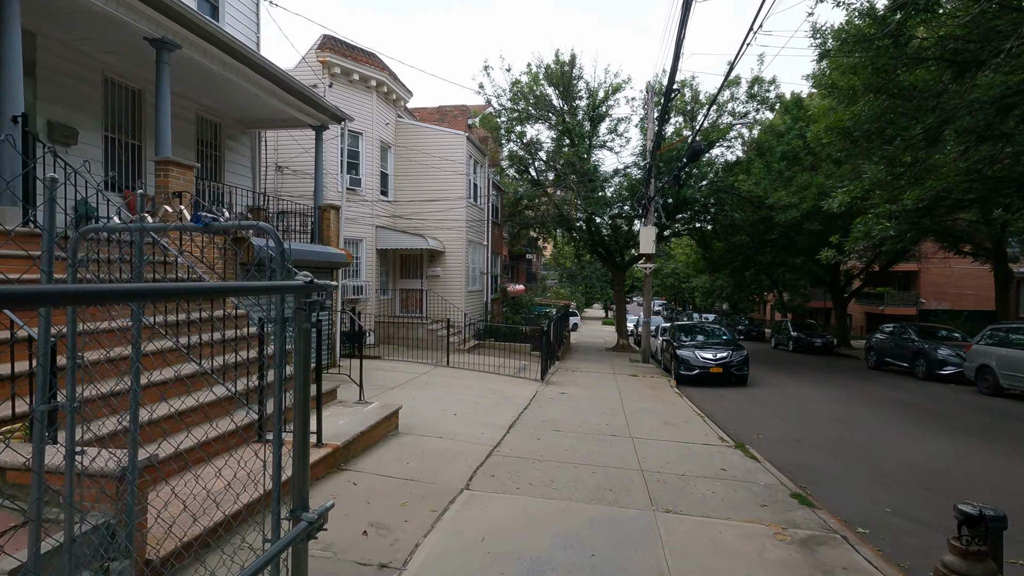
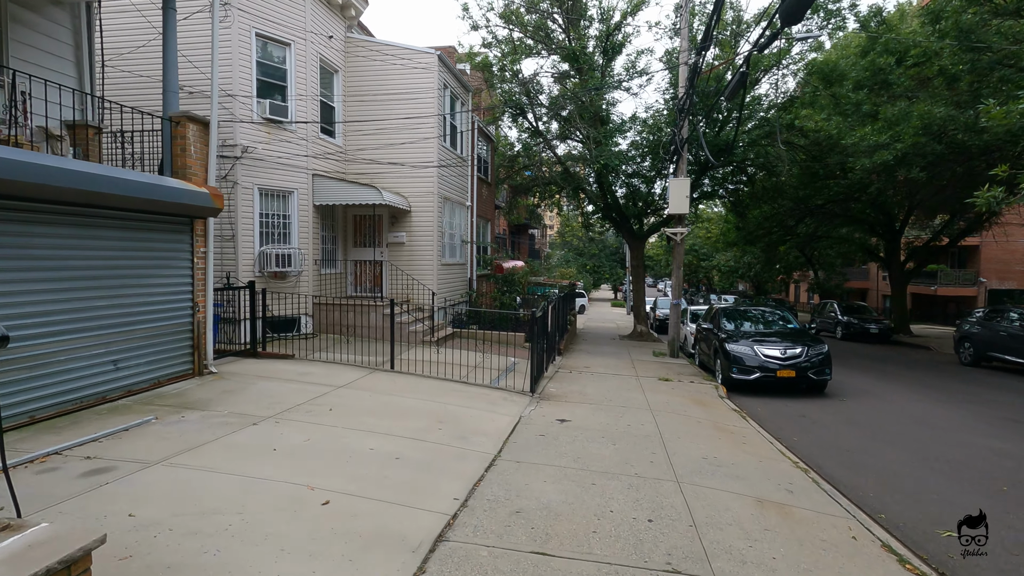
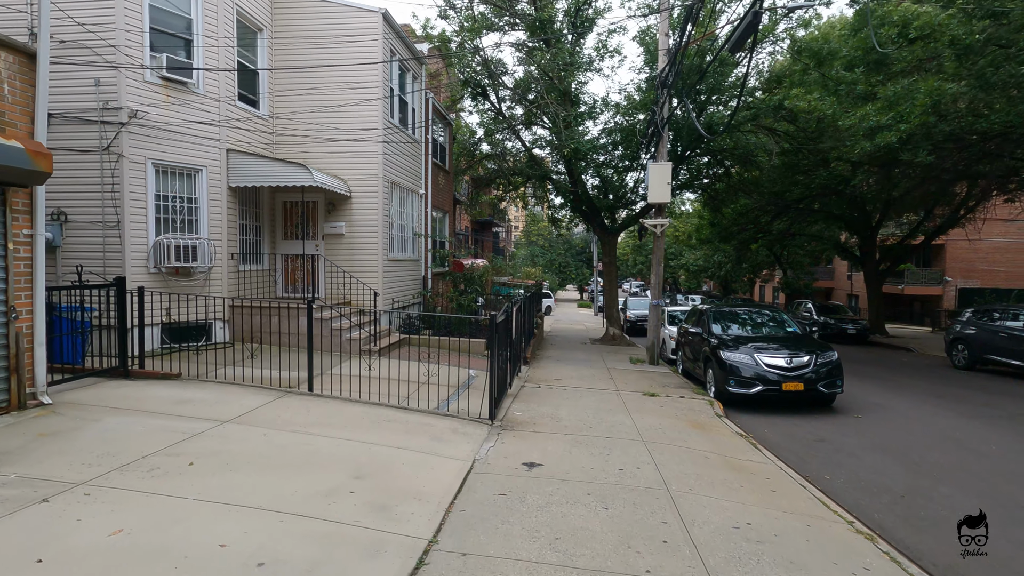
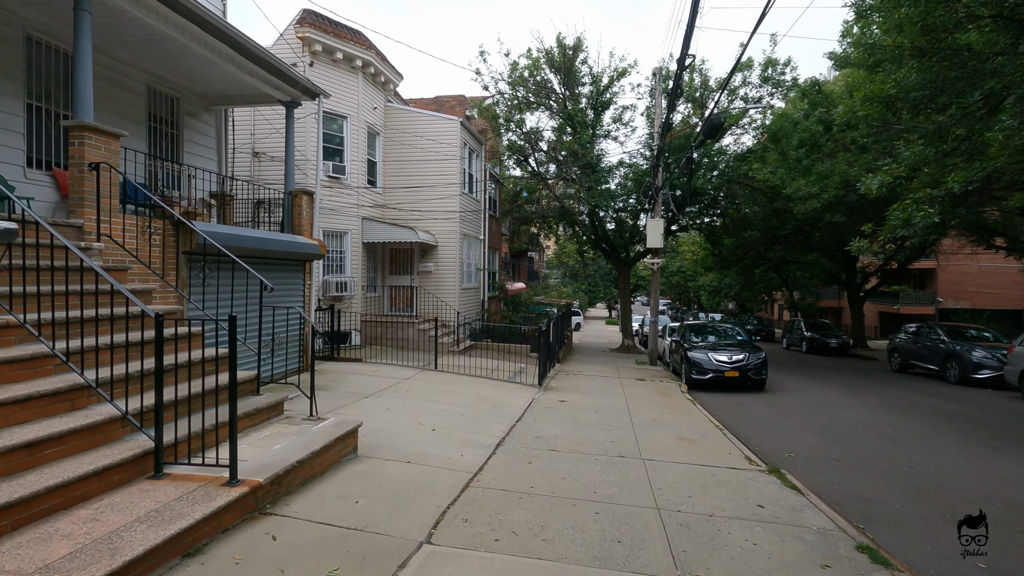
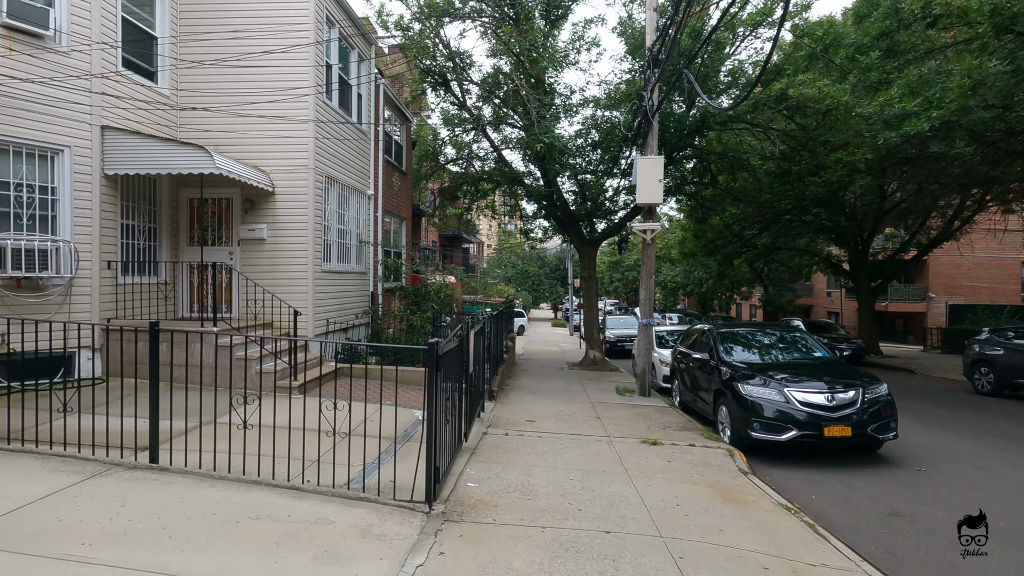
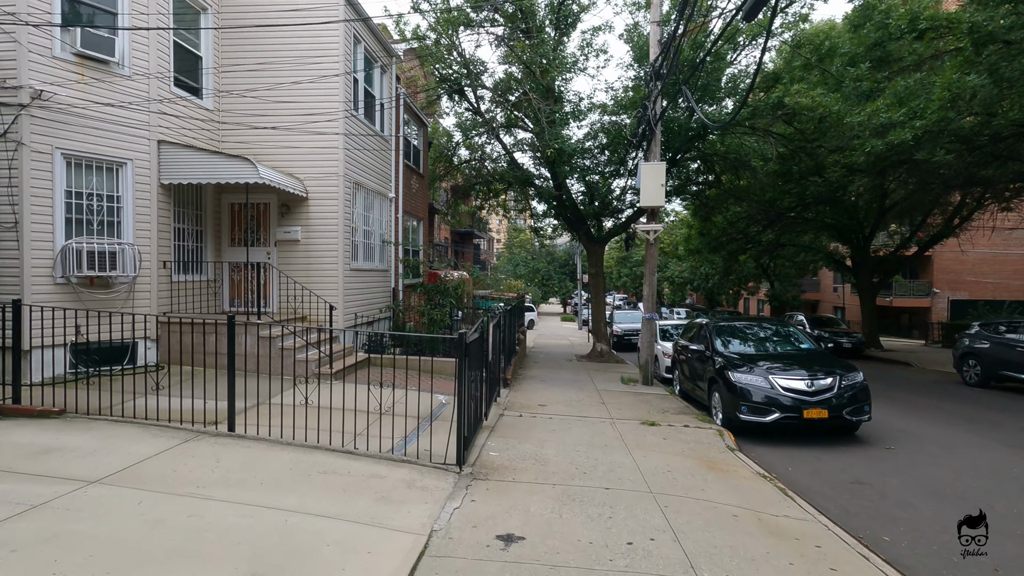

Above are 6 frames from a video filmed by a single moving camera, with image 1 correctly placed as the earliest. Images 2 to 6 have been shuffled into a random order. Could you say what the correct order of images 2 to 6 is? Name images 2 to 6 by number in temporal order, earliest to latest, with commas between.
4, 2, 3, 6, 5
